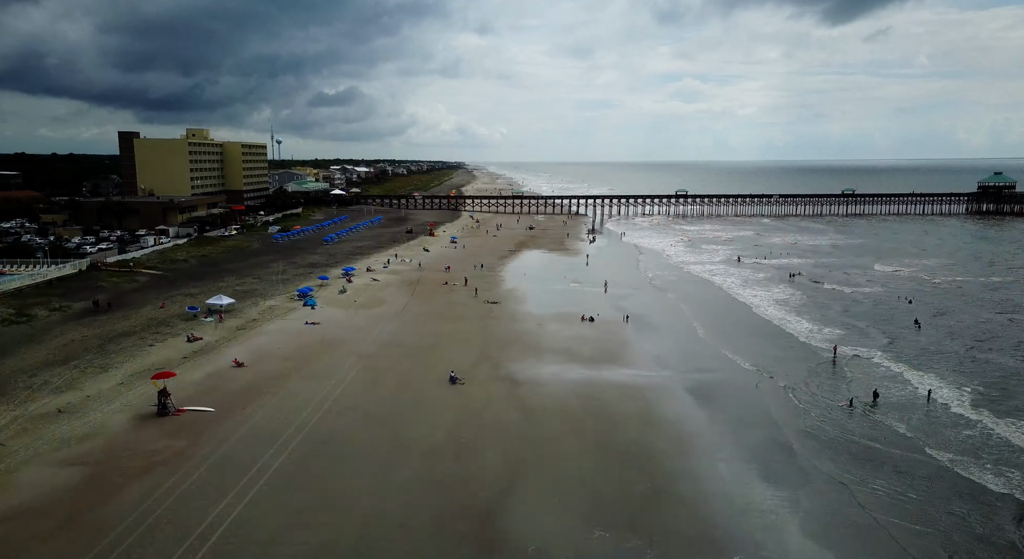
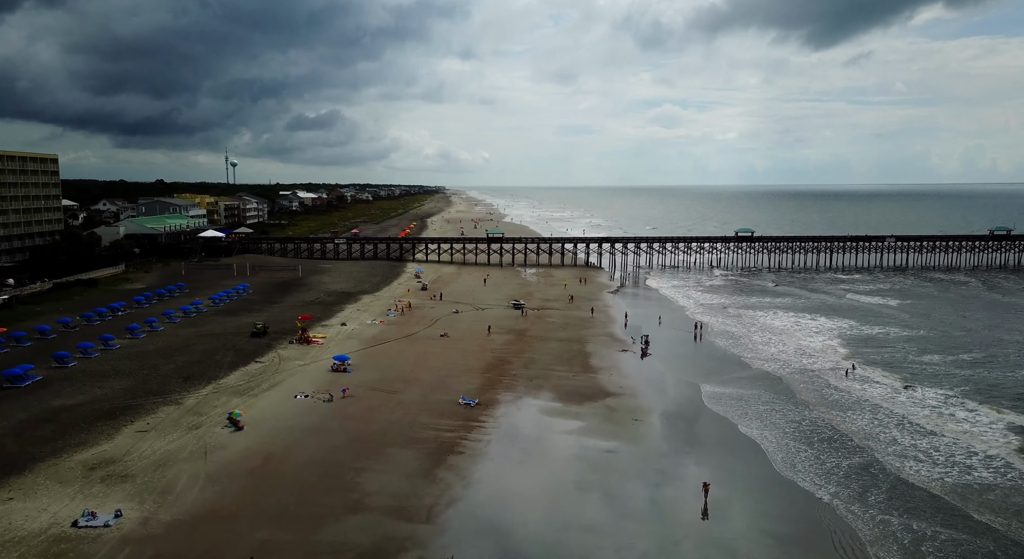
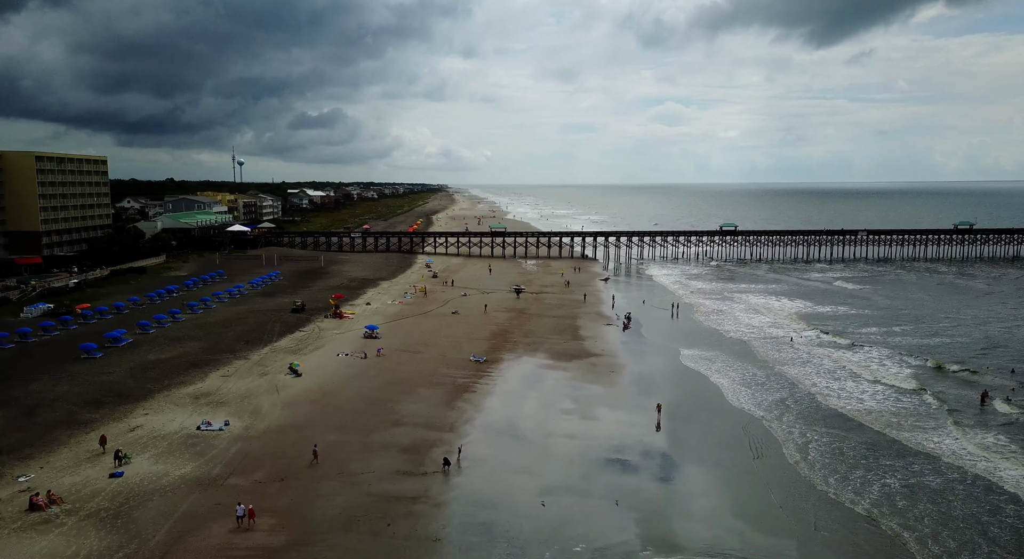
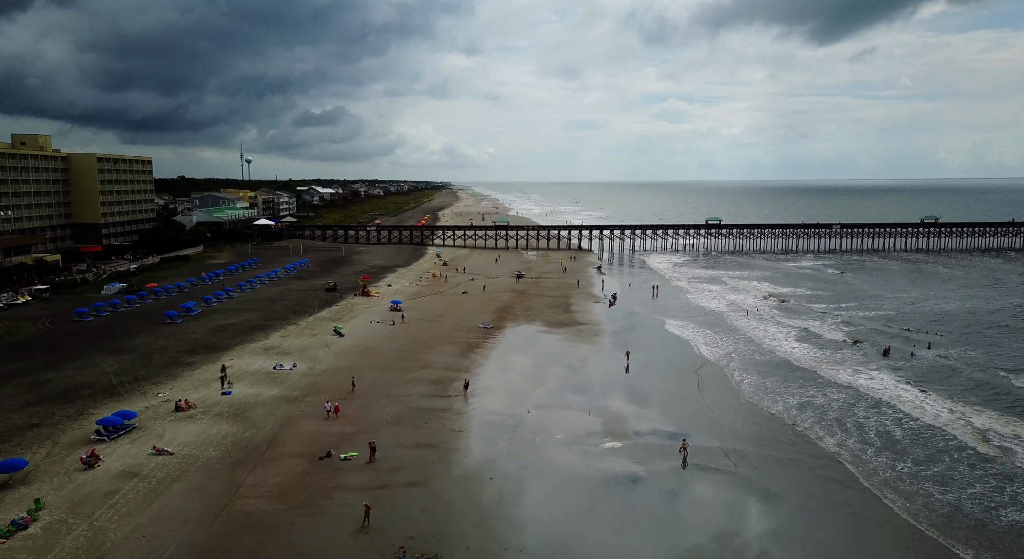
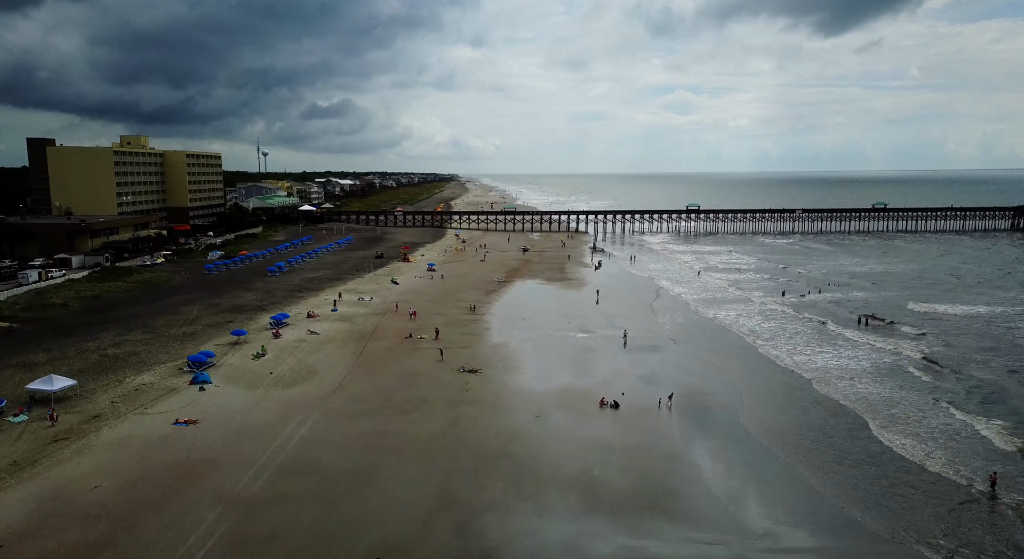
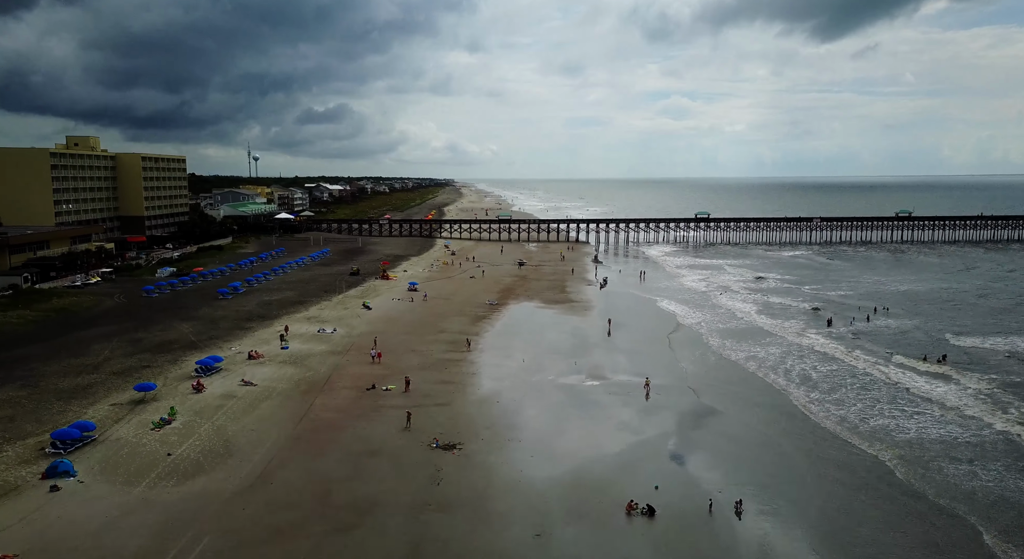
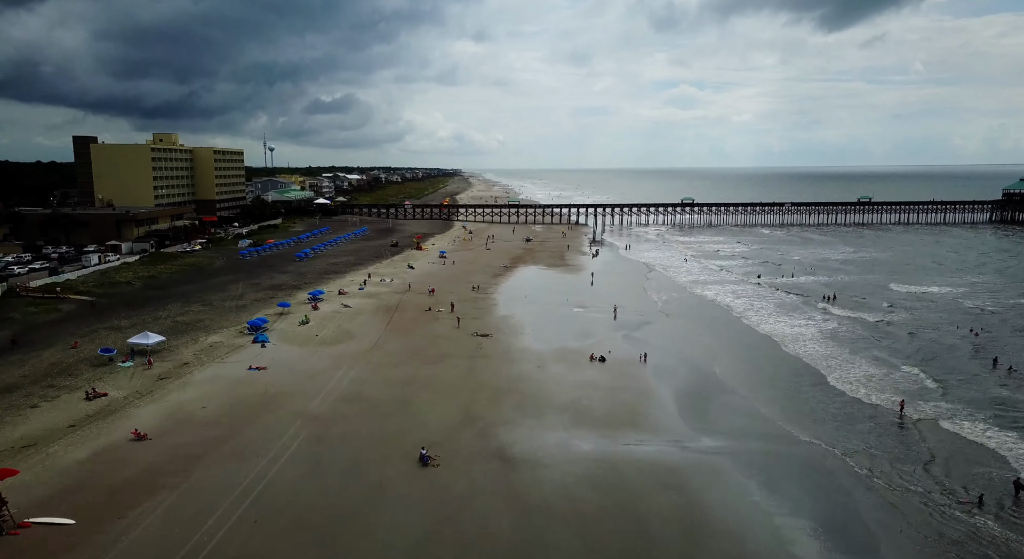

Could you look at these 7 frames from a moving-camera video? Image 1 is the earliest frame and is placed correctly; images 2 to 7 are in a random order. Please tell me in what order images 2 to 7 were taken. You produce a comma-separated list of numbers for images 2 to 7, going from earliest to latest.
7, 5, 6, 4, 3, 2
